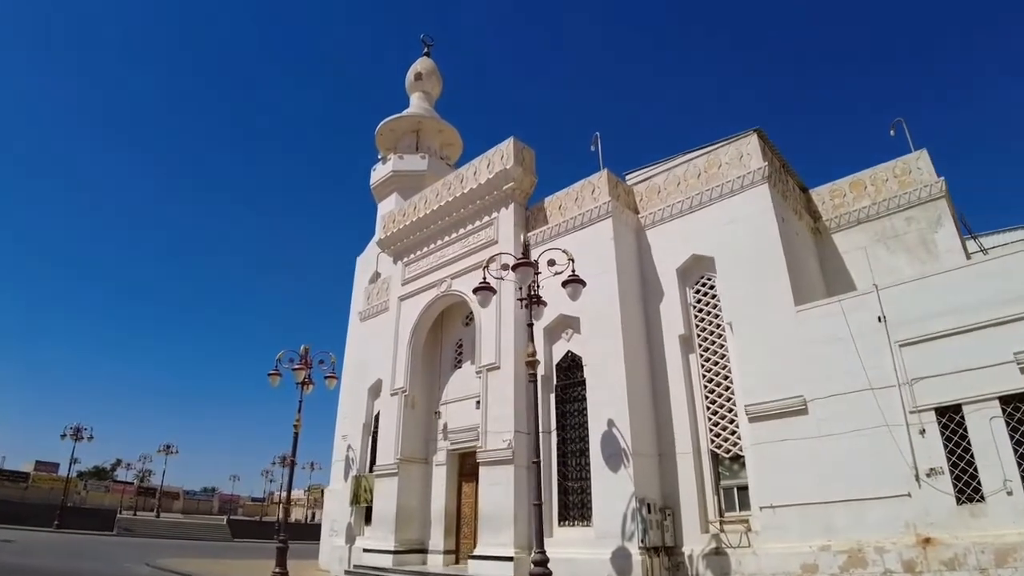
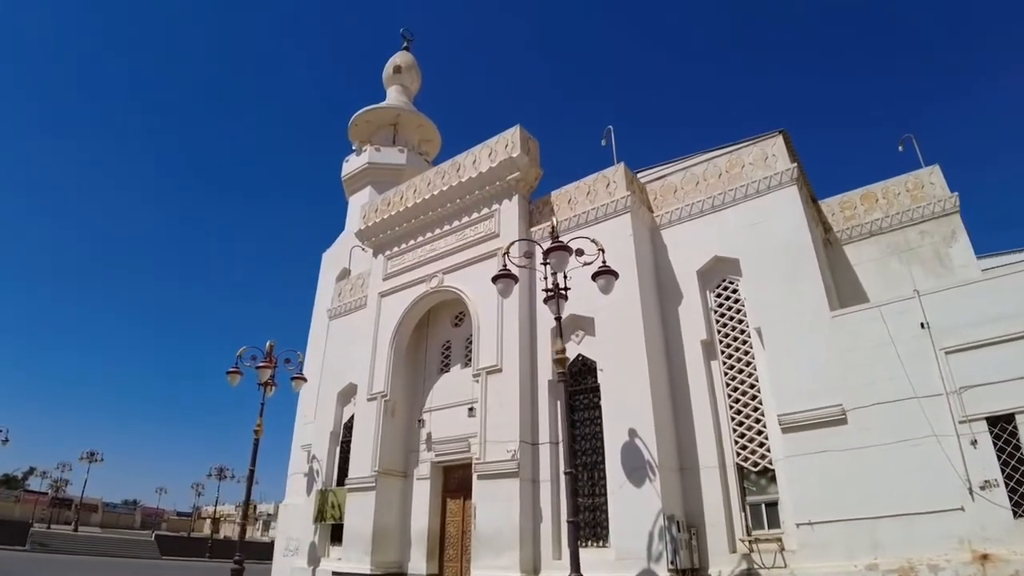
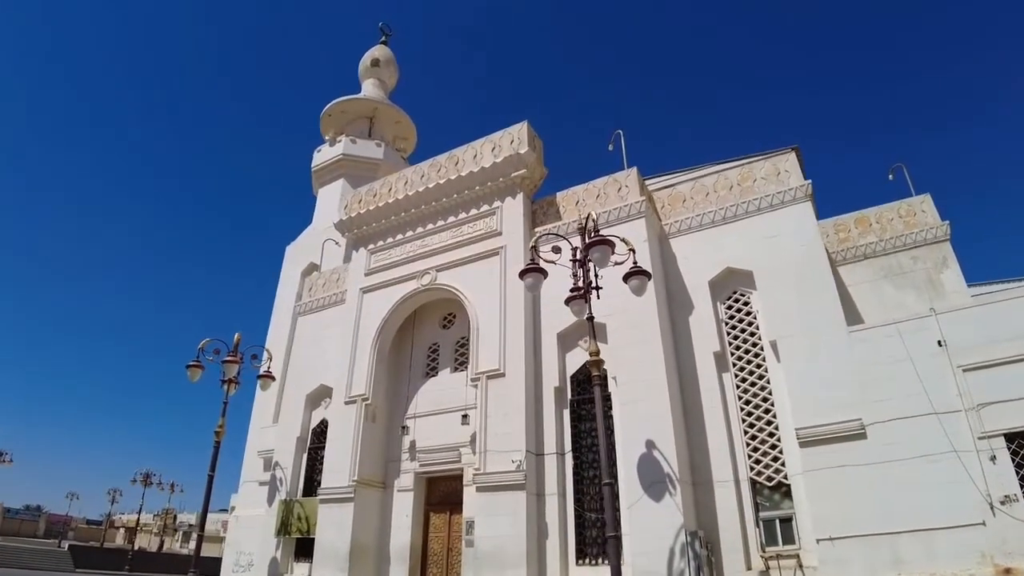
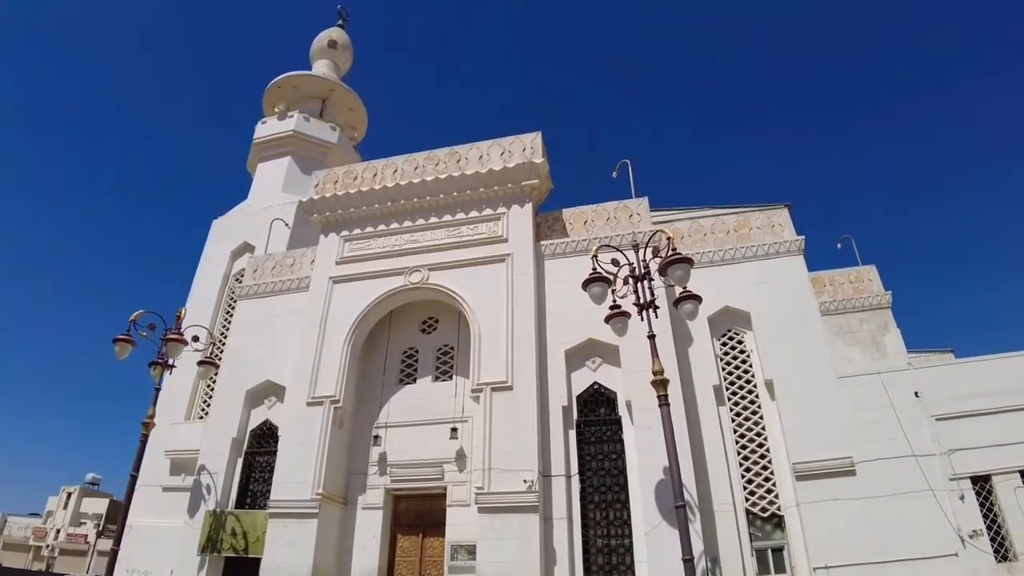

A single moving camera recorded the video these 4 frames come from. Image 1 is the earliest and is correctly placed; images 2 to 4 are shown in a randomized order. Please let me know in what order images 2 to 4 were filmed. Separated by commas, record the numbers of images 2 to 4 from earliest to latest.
2, 3, 4
